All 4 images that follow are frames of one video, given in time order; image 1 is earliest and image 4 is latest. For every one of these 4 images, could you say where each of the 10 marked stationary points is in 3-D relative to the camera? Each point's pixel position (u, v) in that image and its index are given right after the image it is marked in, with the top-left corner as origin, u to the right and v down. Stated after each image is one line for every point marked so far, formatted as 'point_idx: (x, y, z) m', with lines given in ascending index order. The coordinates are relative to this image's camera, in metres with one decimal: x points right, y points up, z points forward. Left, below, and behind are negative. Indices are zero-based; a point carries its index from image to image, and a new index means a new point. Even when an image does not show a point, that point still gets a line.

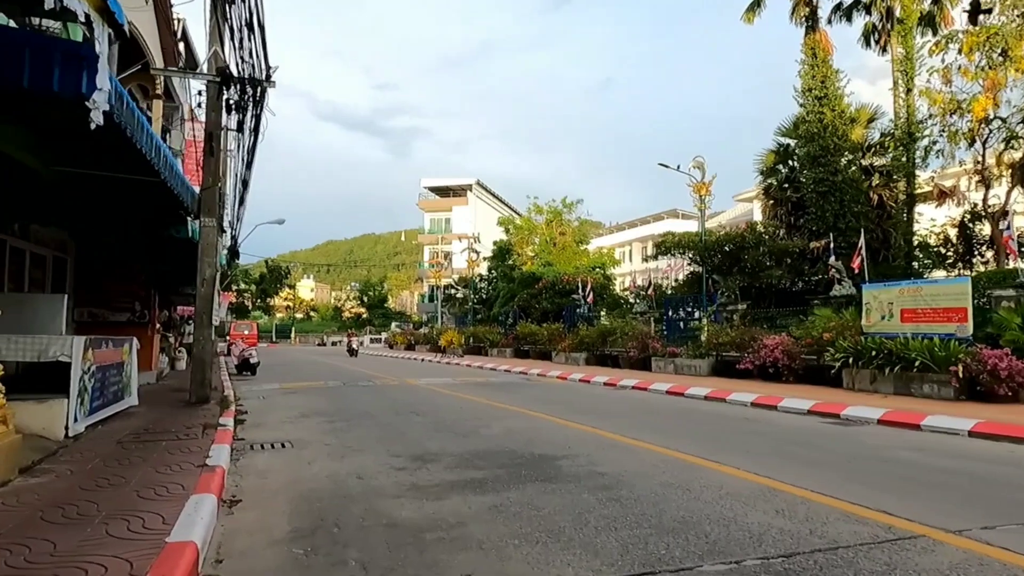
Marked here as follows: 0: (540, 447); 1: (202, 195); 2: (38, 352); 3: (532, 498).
0: (+0.3, -1.9, +7.8) m
1: (-5.3, +1.6, +11.4) m
2: (-5.1, -0.7, +7.2) m
3: (+0.2, -1.8, +5.5) m
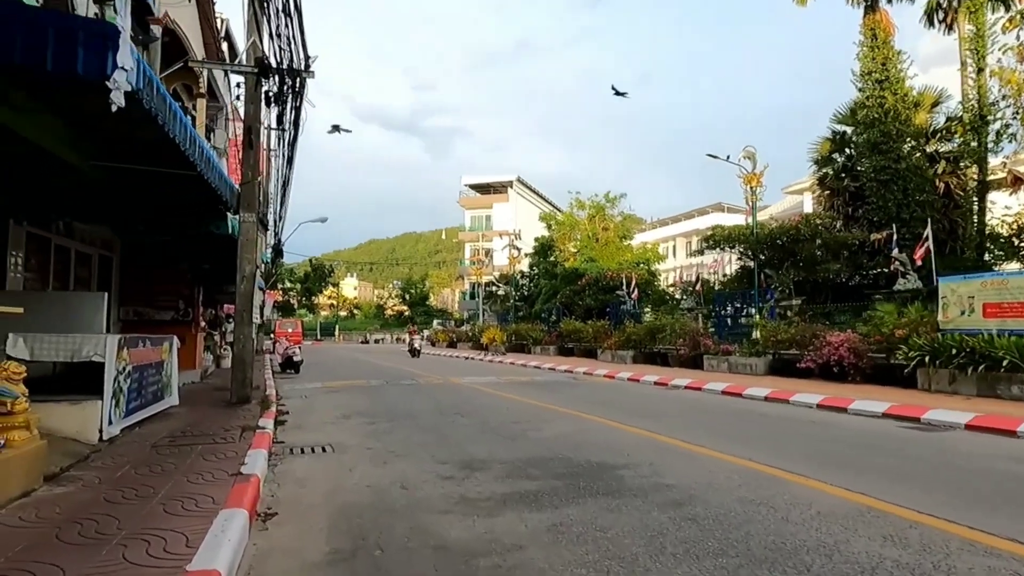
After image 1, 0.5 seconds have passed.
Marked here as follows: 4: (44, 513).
0: (+0.9, -1.8, +7.2) m
1: (-4.5, +1.7, +11.1) m
2: (-4.6, -0.7, +6.9) m
3: (+0.6, -1.7, +4.9) m
4: (-3.1, -1.5, +4.4) m
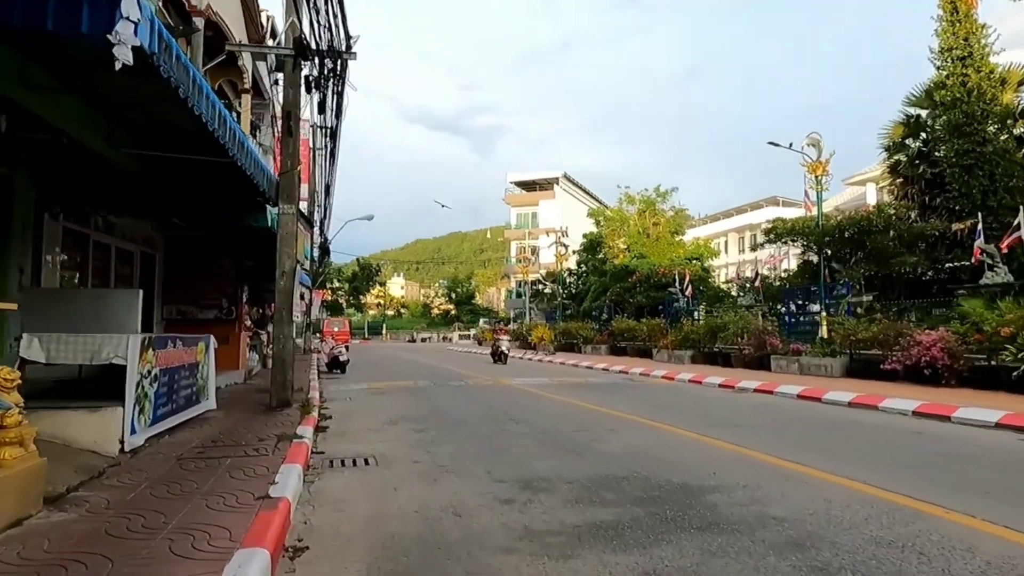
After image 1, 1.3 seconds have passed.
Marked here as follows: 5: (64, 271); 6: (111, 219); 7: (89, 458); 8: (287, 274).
0: (+1.6, -1.7, +6.2) m
1: (-3.7, +1.7, +10.5) m
2: (-3.9, -0.6, +6.2) m
3: (+1.1, -1.6, +3.9) m
4: (-2.6, -1.4, +3.6) m
5: (-7.3, +0.3, +10.9) m
6: (-7.4, +1.3, +12.2) m
7: (-3.7, -1.5, +5.8) m
8: (-3.5, +0.2, +10.3) m
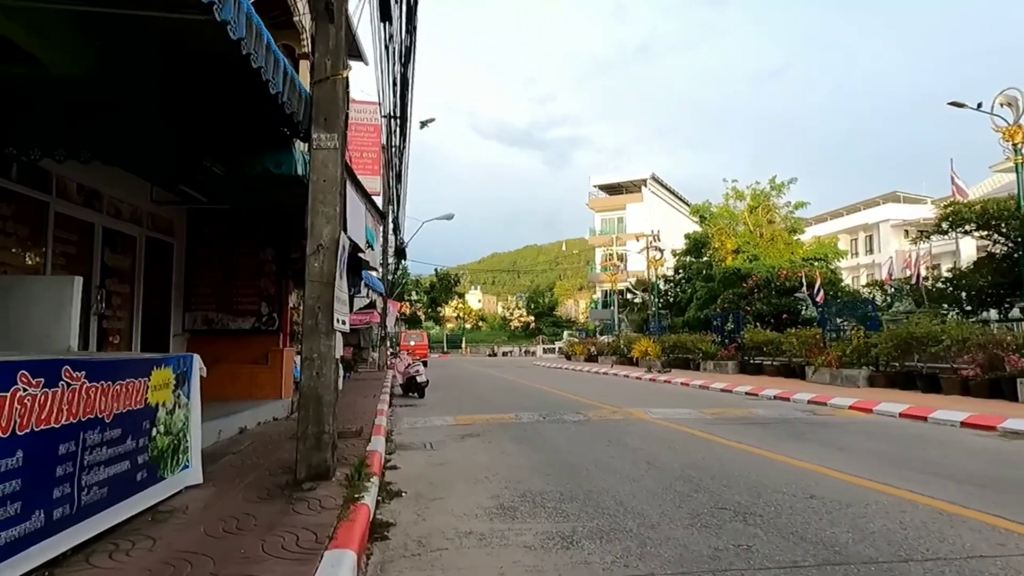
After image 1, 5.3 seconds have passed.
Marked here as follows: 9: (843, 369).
0: (+2.9, -1.5, +1.4) m
1: (-1.9, +1.8, +6.2) m
2: (-2.6, -0.4, +2.0) m
3: (+2.1, -1.3, -0.8) m
4: (-1.6, -1.2, -0.7) m
5: (-5.5, +0.3, +7.0) m
6: (-5.4, +1.3, +8.4) m
7: (-2.4, -1.3, +1.6) m
8: (-1.7, +0.3, +6.1) m
9: (+9.2, -2.2, +18.4) m
